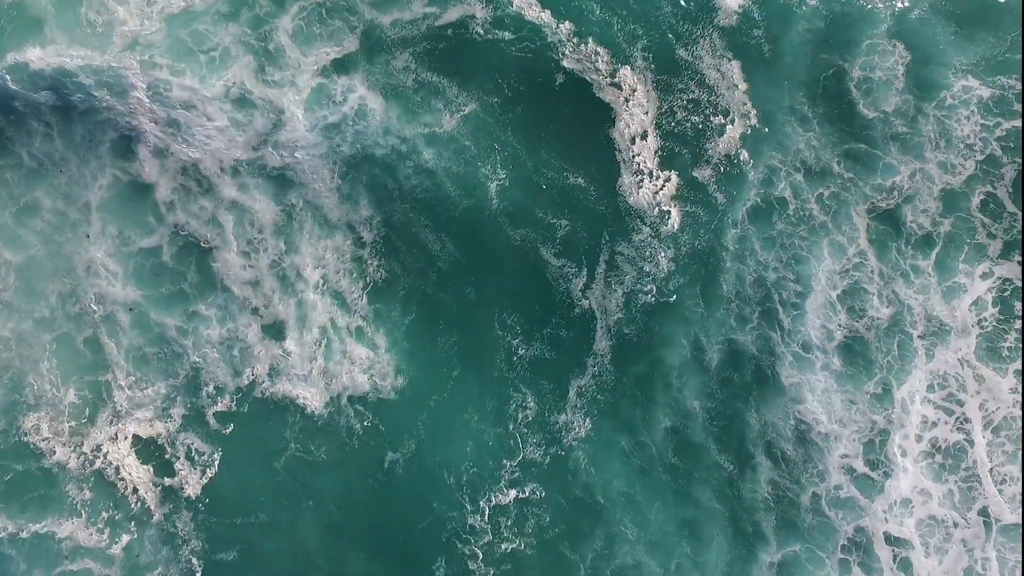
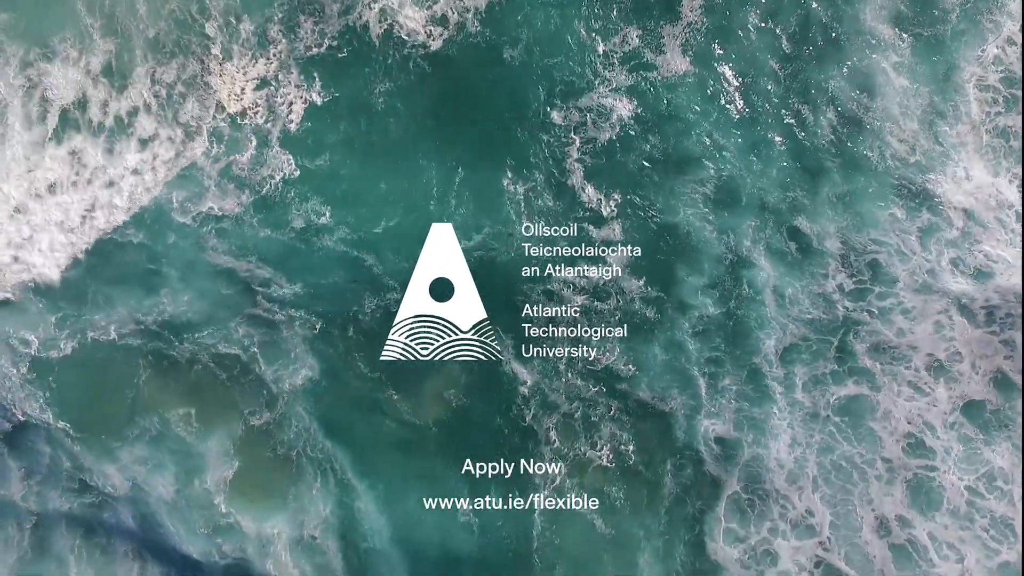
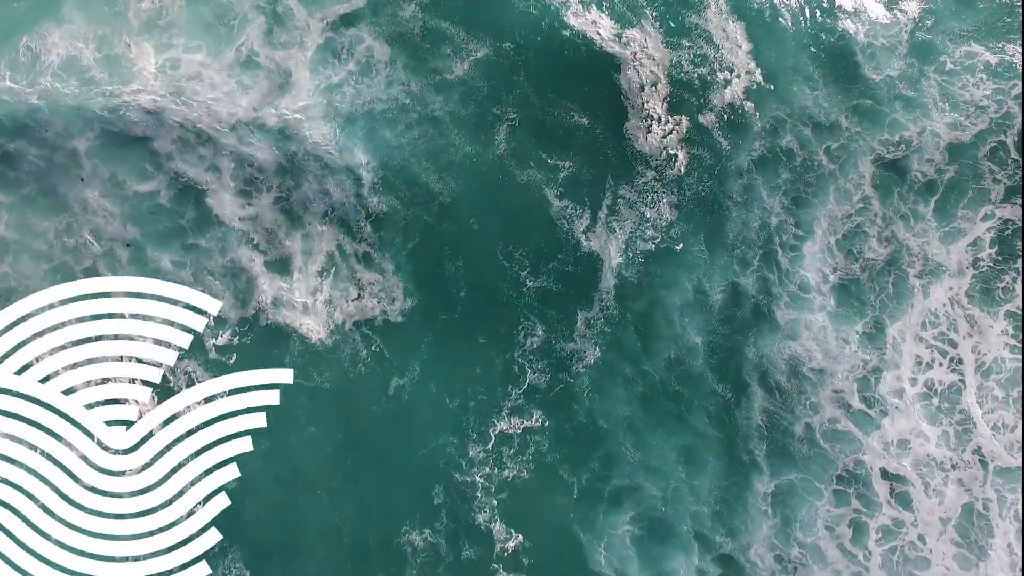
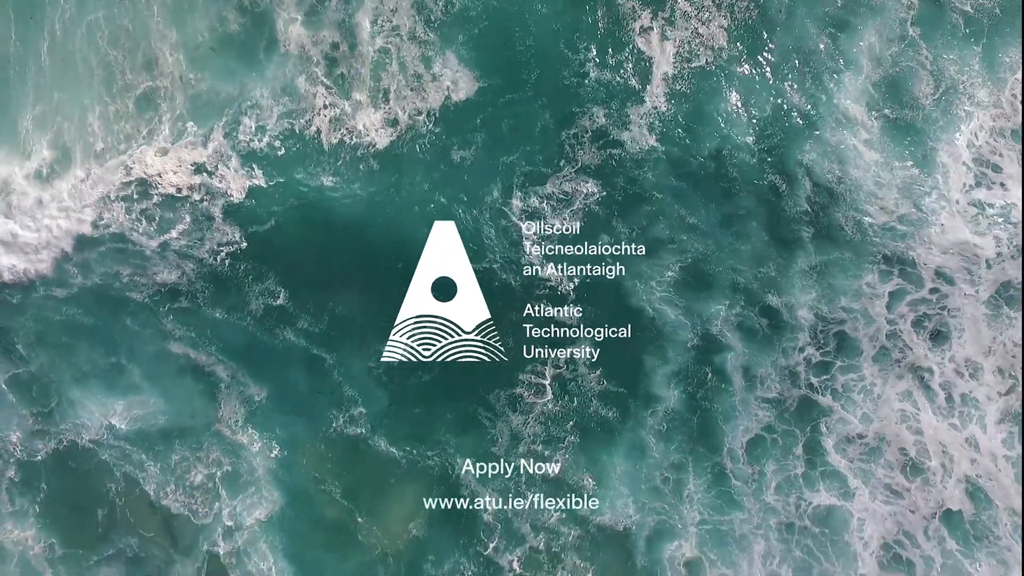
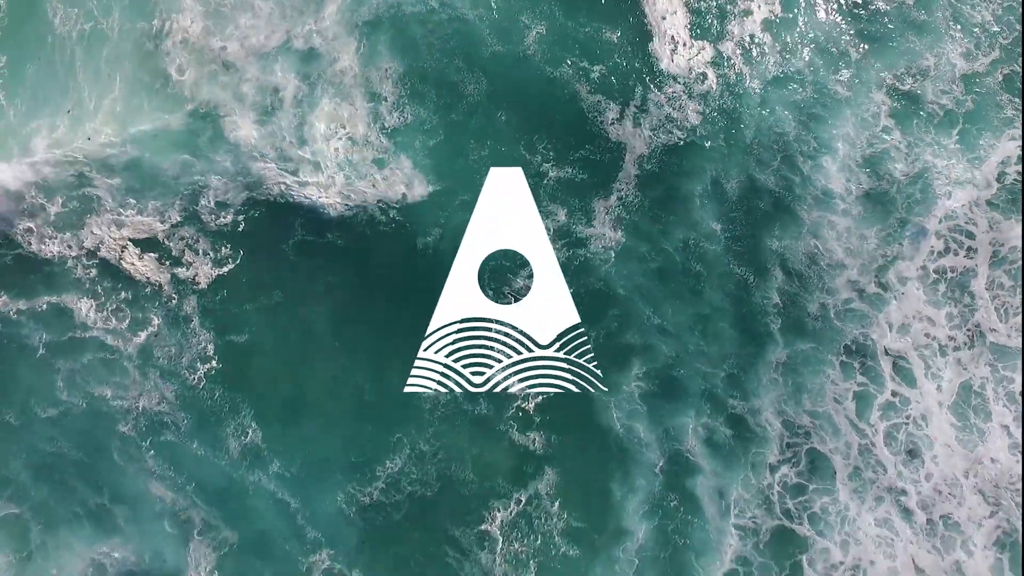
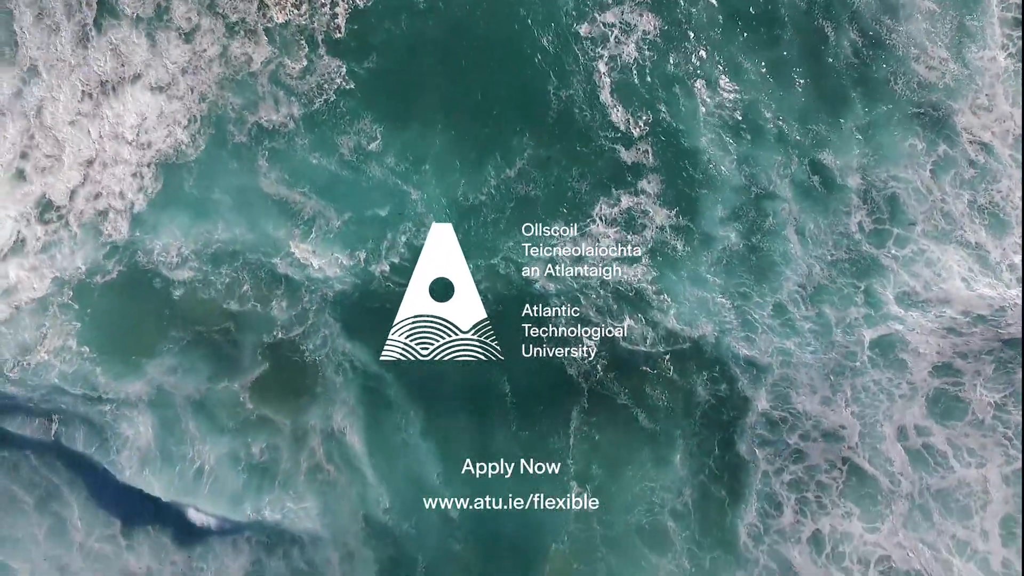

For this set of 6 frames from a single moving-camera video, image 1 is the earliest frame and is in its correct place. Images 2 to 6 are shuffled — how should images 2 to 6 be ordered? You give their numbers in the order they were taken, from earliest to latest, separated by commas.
3, 5, 4, 2, 6
